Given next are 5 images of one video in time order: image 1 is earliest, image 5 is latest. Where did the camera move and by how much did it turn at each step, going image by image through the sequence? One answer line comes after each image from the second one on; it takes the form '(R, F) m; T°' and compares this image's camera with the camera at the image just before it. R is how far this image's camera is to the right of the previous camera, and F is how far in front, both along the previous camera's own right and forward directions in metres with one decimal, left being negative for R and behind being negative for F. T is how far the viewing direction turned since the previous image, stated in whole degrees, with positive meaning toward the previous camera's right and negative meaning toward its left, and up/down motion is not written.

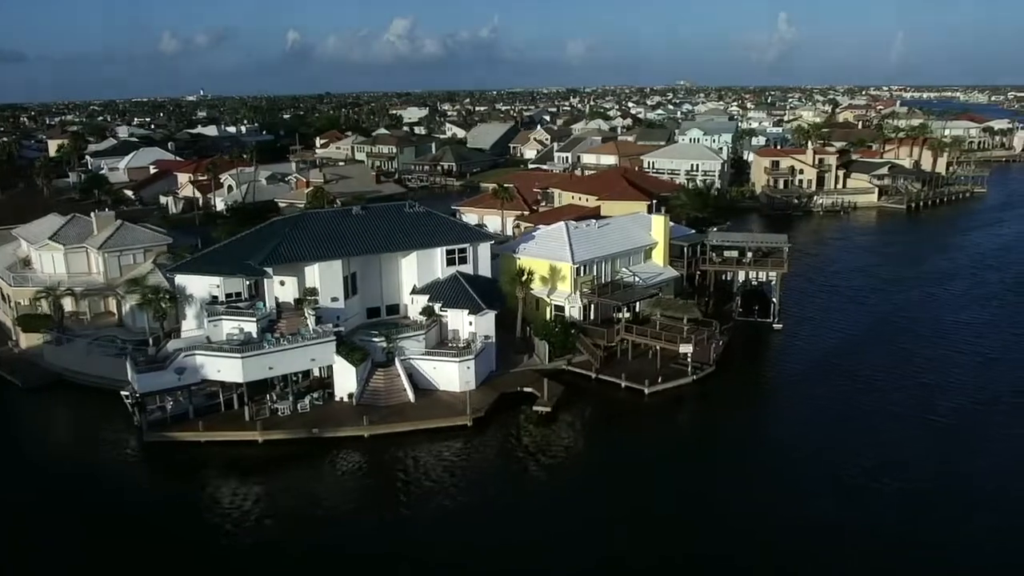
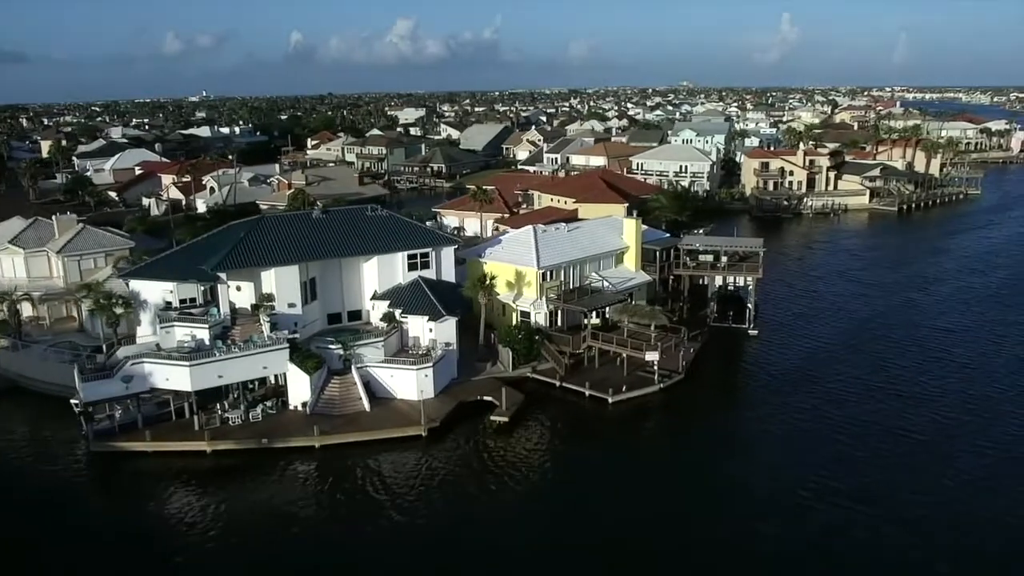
(+1.9, +1.0) m; 0°
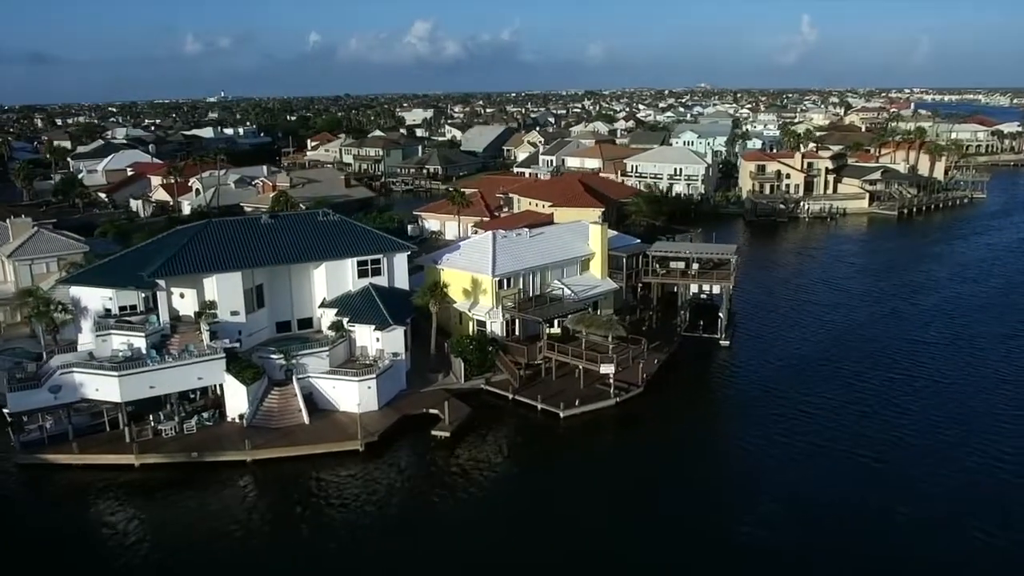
(+2.9, +1.5) m; -1°
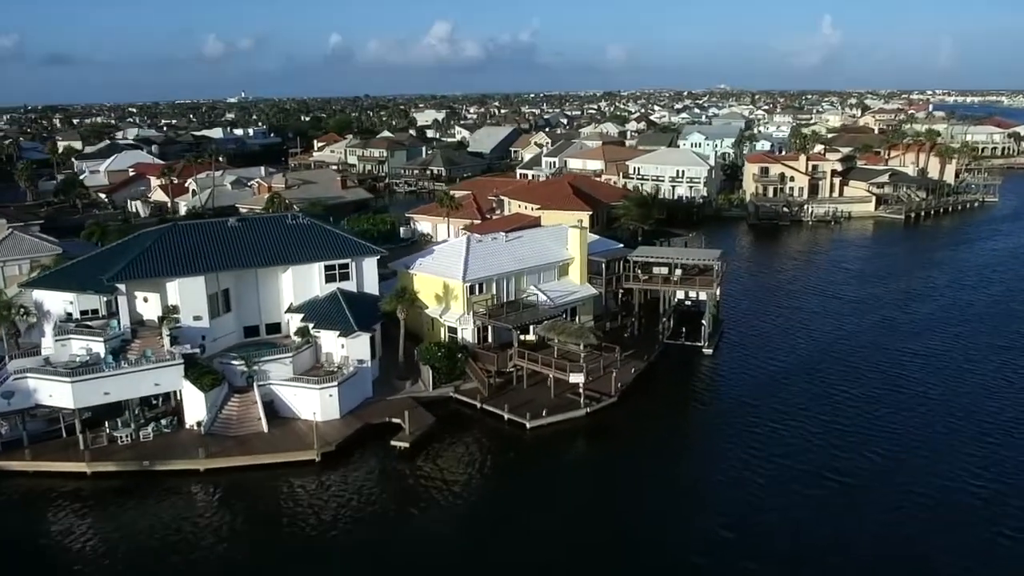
(+2.1, +1.0) m; -1°
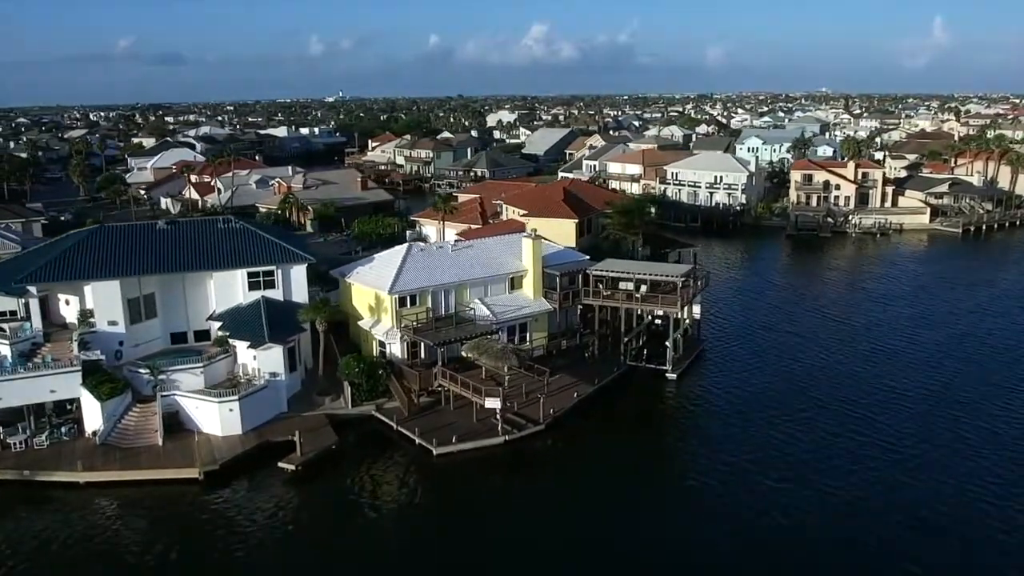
(+6.7, +3.0) m; -6°
